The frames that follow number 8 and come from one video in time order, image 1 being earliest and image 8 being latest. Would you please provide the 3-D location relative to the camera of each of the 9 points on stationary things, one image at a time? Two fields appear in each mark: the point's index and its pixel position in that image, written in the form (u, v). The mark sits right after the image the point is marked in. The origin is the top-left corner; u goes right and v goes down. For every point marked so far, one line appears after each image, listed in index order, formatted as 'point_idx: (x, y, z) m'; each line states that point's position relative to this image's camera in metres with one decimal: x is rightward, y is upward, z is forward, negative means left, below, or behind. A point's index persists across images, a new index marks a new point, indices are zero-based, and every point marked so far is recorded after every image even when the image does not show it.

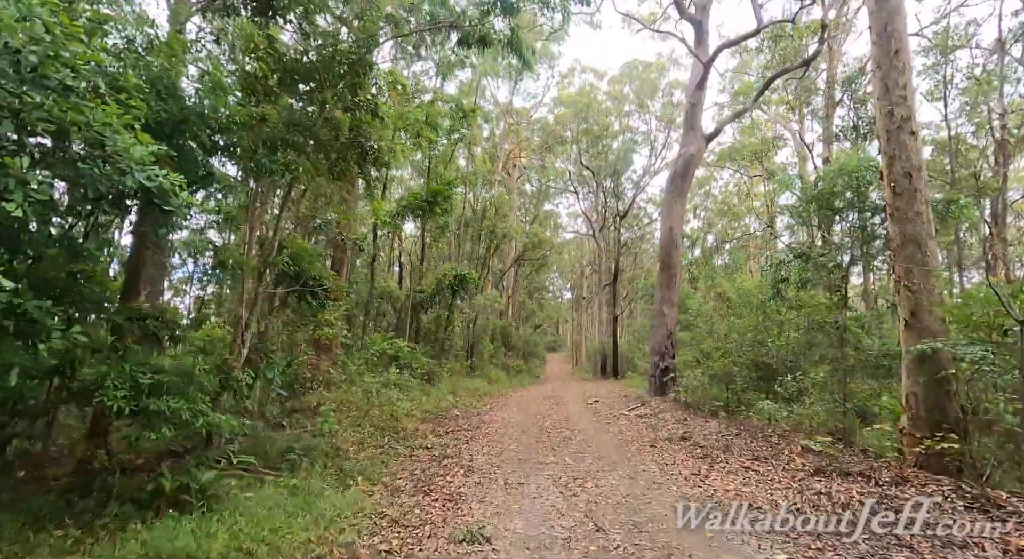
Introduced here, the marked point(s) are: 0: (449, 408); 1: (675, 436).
0: (-1.5, -3.2, +11.7) m
1: (+2.8, -2.7, +8.4) m
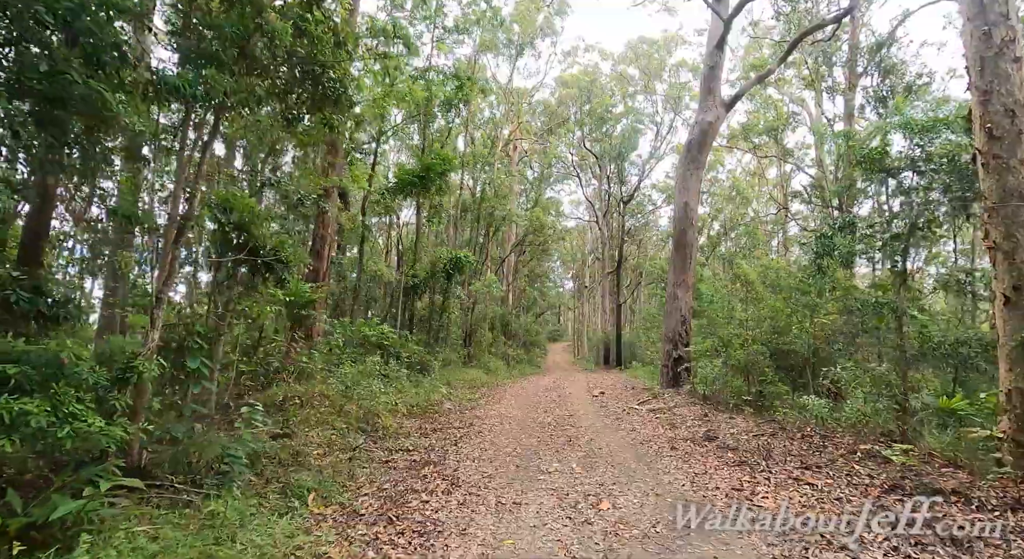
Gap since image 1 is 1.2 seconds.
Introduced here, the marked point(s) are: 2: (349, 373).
0: (-1.6, -2.7, +10.6) m
1: (+2.8, -2.4, +7.3) m
2: (-3.0, -1.7, +8.8) m
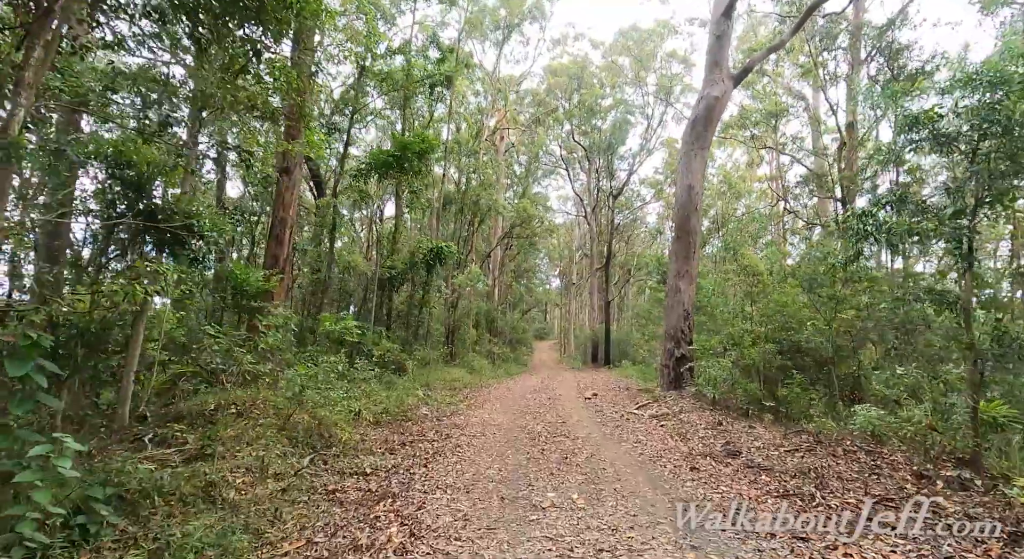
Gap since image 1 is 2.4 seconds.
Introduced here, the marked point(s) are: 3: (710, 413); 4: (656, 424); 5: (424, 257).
0: (-1.9, -2.5, +9.3) m
1: (+2.6, -2.2, +6.1) m
2: (-3.2, -1.5, +7.5) m
3: (+3.5, -2.4, +8.6) m
4: (+2.5, -2.5, +8.3) m
5: (-2.8, +0.7, +15.4) m
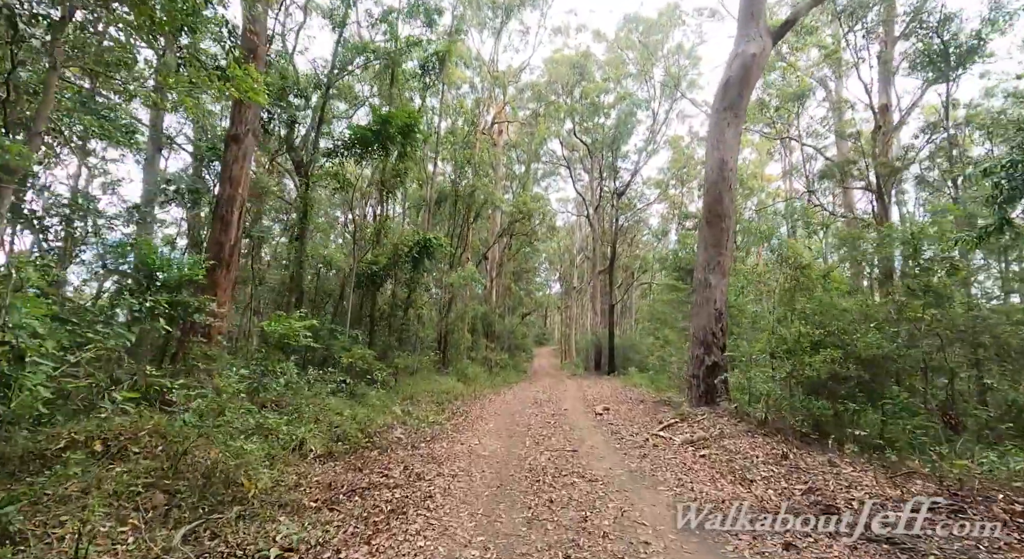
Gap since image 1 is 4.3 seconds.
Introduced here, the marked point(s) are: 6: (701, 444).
0: (-1.9, -2.3, +7.4) m
1: (+2.5, -2.0, +4.2) m
2: (-3.2, -1.3, +5.6) m
3: (+3.5, -2.2, +6.7) m
4: (+2.4, -2.3, +6.4) m
5: (-2.9, +0.8, +13.6) m
6: (+2.7, -2.4, +6.9) m
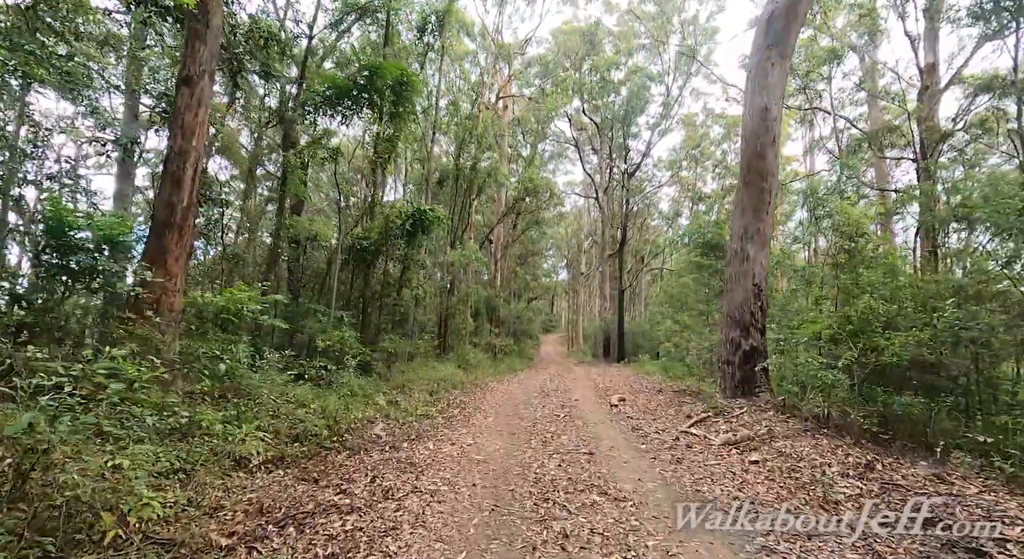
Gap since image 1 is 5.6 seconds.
0: (-1.9, -1.9, +6.2) m
1: (+2.5, -1.6, +2.9) m
2: (-3.2, -0.9, +4.3) m
3: (+3.5, -1.8, +5.4) m
4: (+2.4, -1.9, +5.1) m
5: (-2.8, +1.4, +12.2) m
6: (+2.7, -1.9, +5.6) m
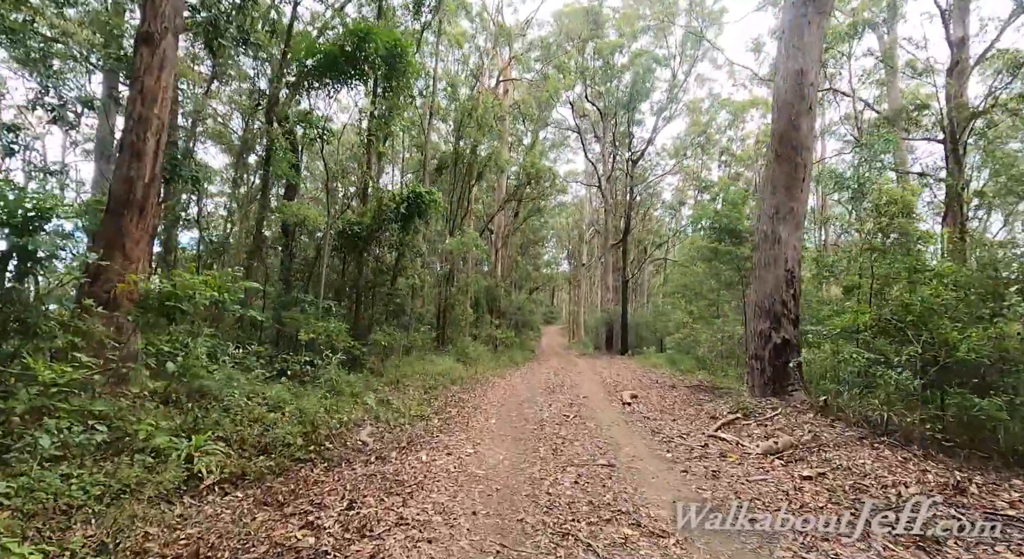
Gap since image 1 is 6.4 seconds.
0: (-1.8, -1.7, +5.4) m
1: (+2.6, -1.5, +2.1) m
2: (-3.2, -0.7, +3.5) m
3: (+3.5, -1.6, +4.6) m
4: (+2.5, -1.7, +4.3) m
5: (-2.7, +1.7, +11.4) m
6: (+2.8, -1.8, +4.8) m
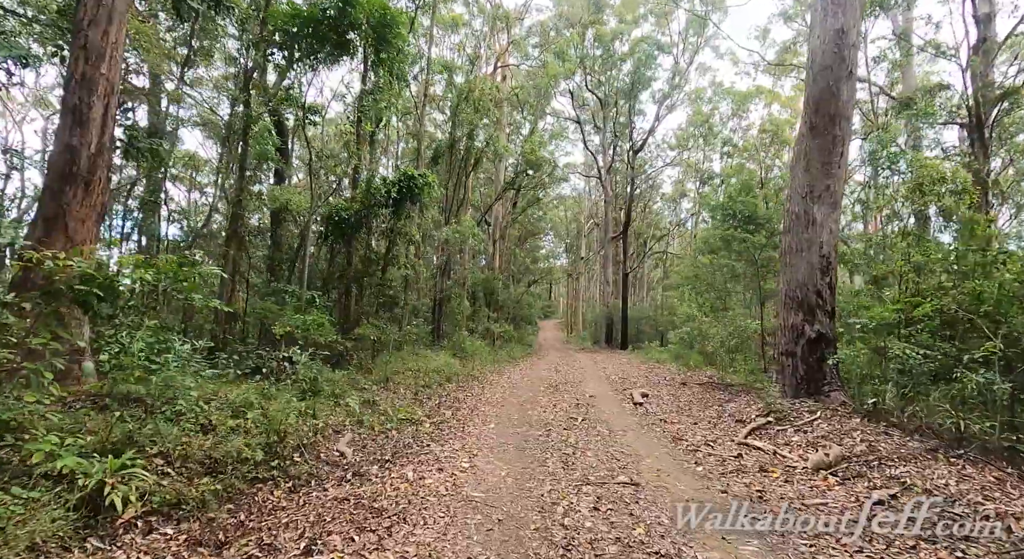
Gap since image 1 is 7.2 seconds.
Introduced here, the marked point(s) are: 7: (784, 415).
0: (-1.8, -1.6, +4.6) m
1: (+2.6, -1.4, +1.3) m
2: (-3.1, -0.6, +2.7) m
3: (+3.6, -1.5, +3.8) m
4: (+2.5, -1.6, +3.5) m
5: (-2.7, +1.9, +10.5) m
6: (+2.8, -1.6, +4.0) m
7: (+3.3, -1.6, +5.8) m
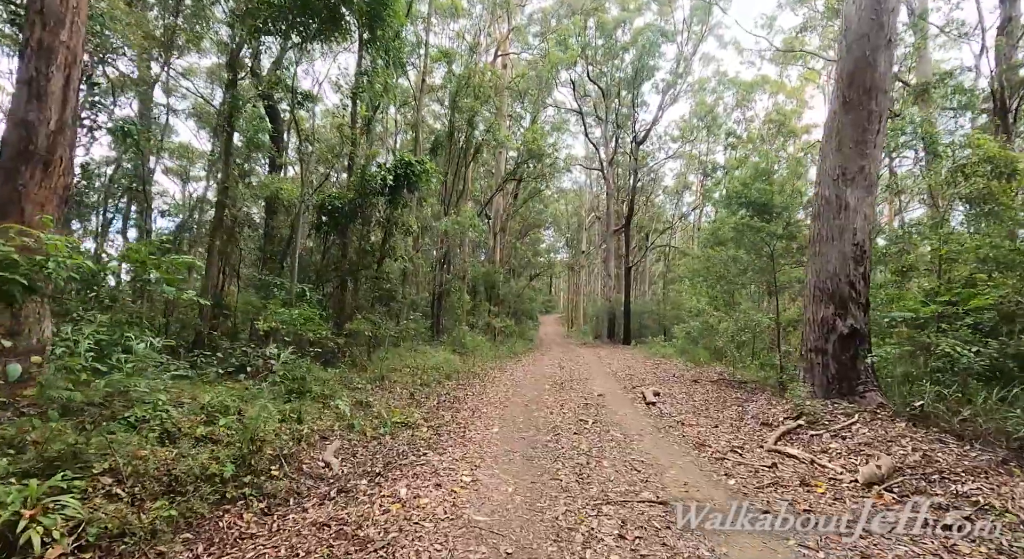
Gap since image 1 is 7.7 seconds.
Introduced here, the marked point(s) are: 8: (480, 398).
0: (-1.7, -1.5, +4.0) m
1: (+2.7, -1.3, +0.8) m
2: (-3.1, -0.5, +2.1) m
3: (+3.6, -1.4, +3.3) m
4: (+2.6, -1.5, +3.0) m
5: (-2.7, +2.1, +10.0) m
6: (+2.9, -1.5, +3.5) m
7: (+3.3, -1.5, +5.3) m
8: (-0.5, -1.9, +7.6) m
